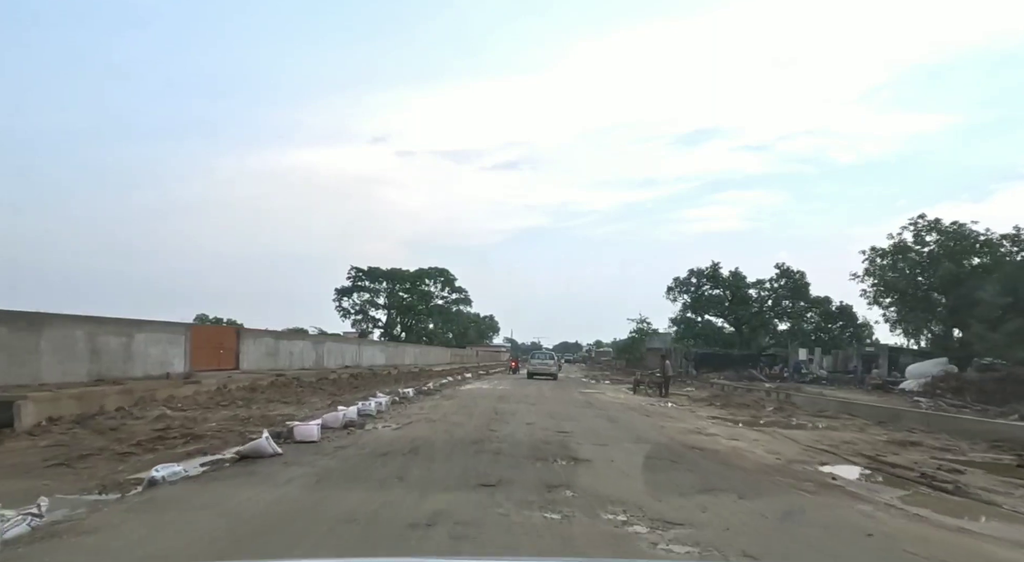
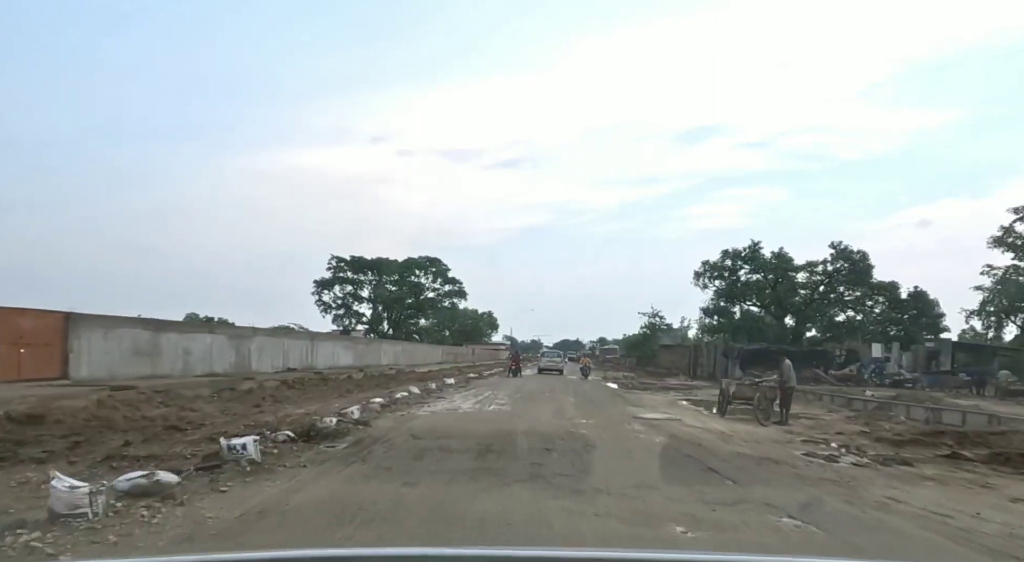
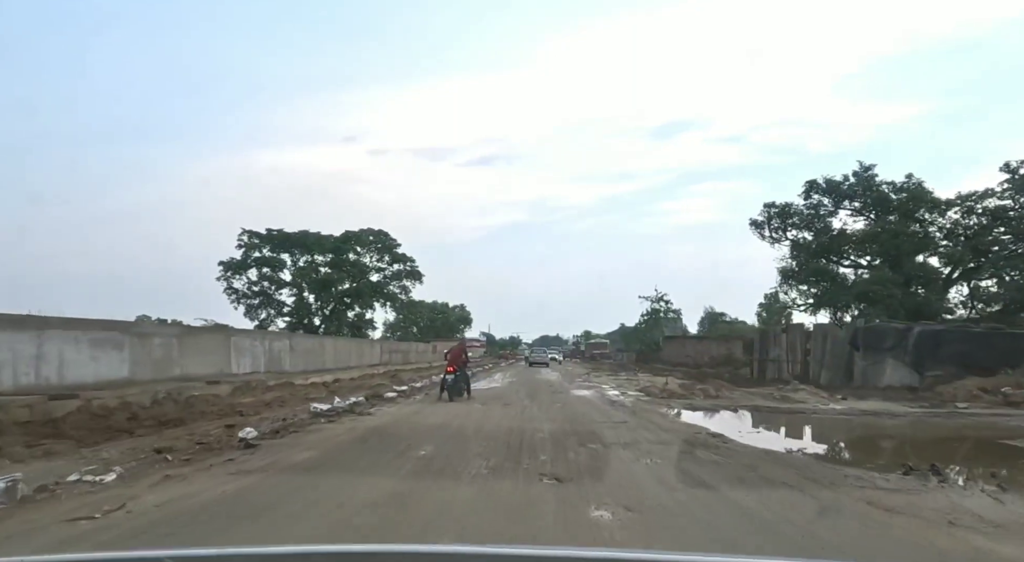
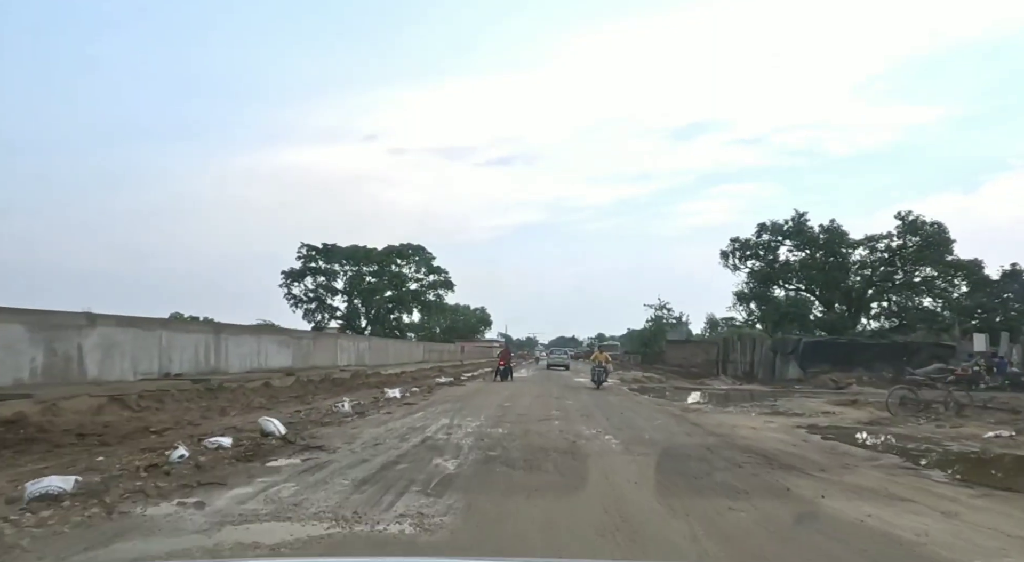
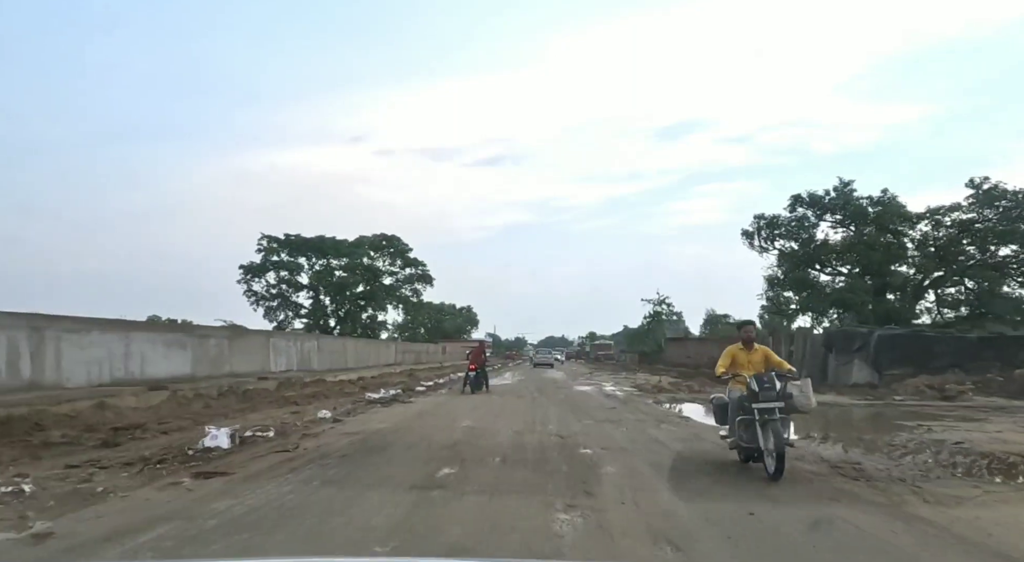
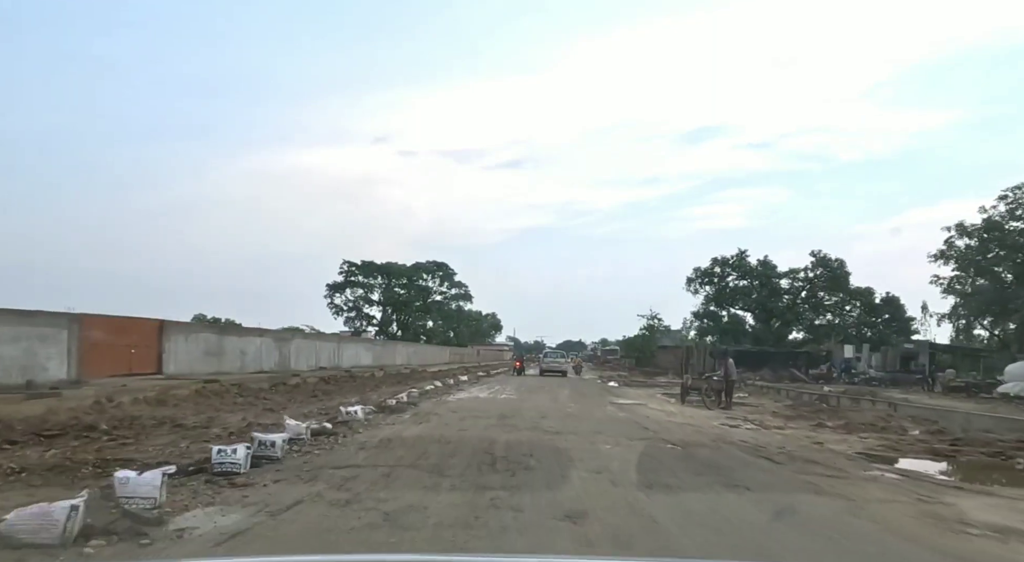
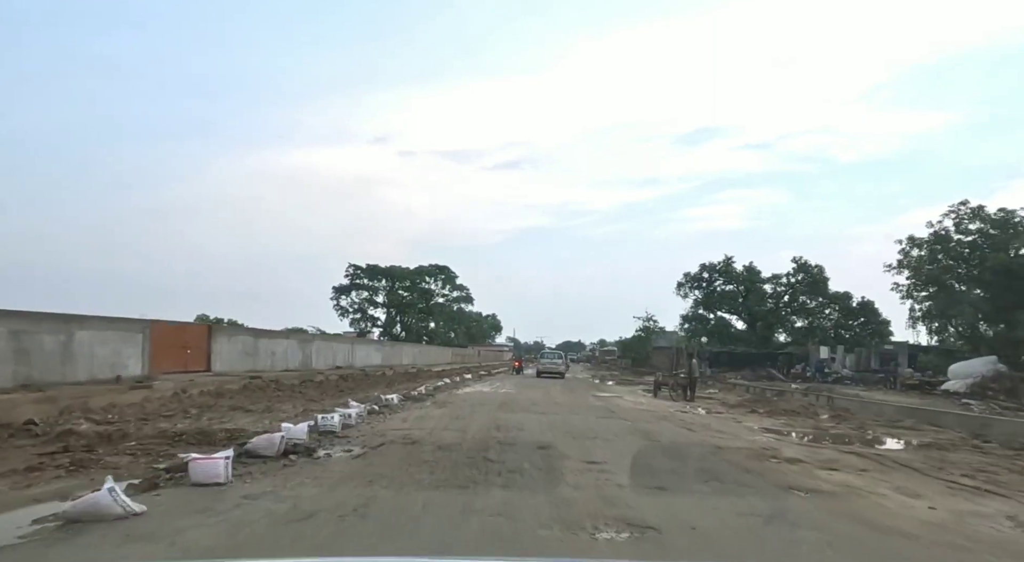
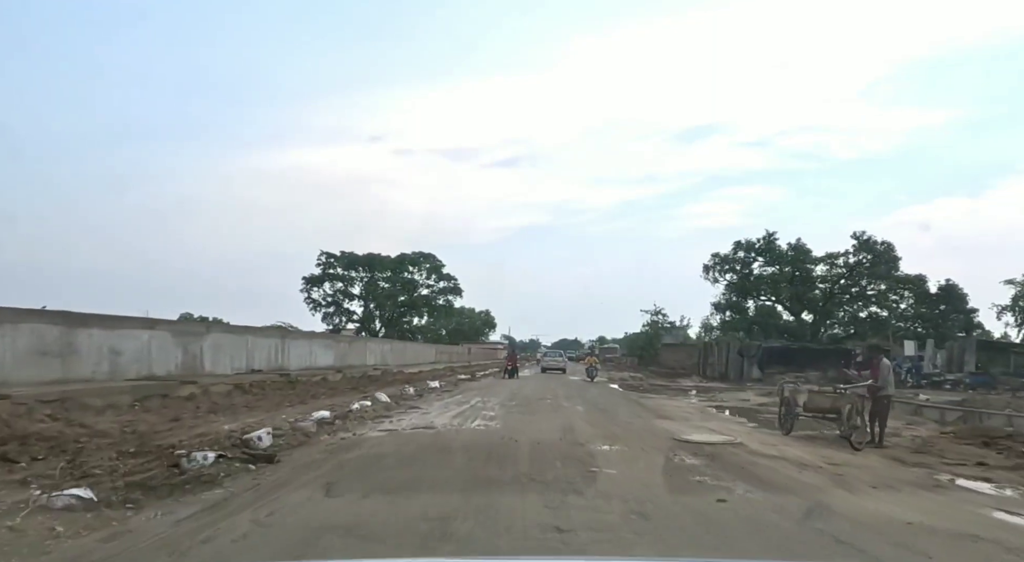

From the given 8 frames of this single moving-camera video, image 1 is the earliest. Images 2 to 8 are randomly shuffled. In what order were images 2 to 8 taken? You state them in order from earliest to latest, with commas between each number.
7, 6, 2, 8, 4, 5, 3
